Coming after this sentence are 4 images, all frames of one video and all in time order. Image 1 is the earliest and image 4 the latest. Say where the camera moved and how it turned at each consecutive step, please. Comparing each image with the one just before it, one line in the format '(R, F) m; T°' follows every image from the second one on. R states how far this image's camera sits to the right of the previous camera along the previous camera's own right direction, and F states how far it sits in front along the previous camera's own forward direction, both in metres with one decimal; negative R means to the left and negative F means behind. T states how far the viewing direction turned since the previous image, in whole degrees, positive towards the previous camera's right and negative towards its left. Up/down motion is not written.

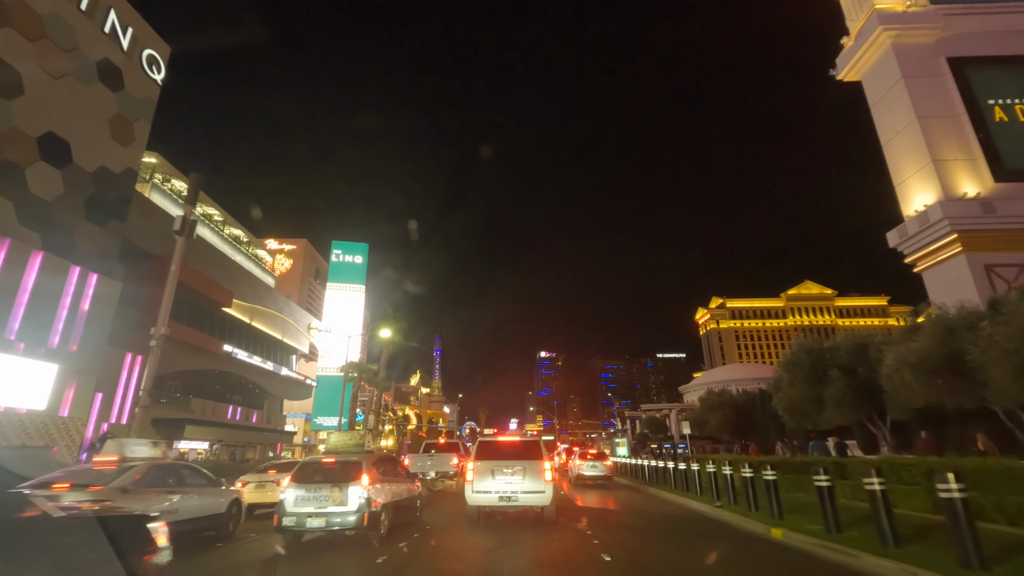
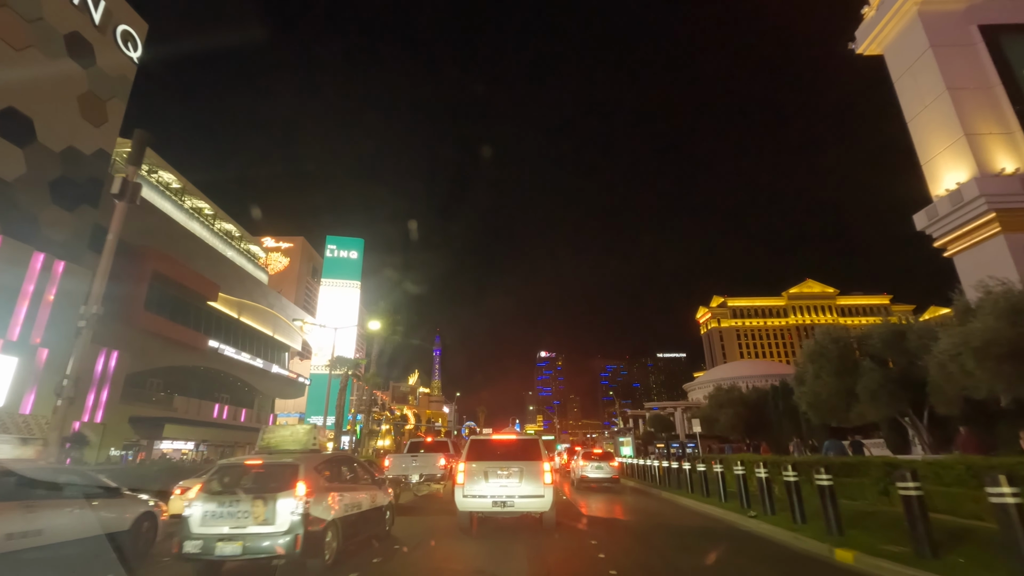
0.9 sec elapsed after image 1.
(+0.1, +1.9) m; 0°
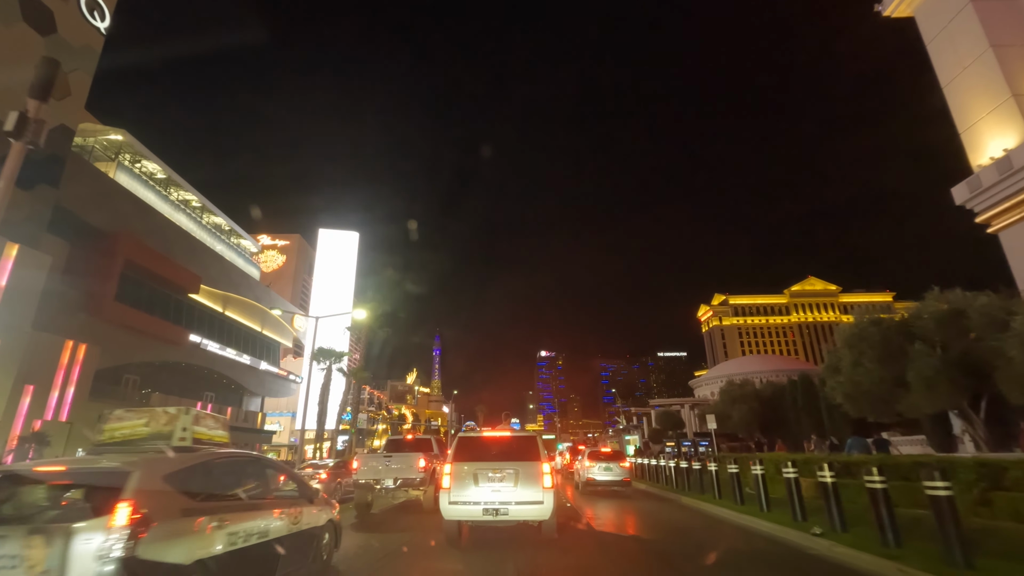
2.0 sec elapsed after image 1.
(+0.2, +2.3) m; 0°
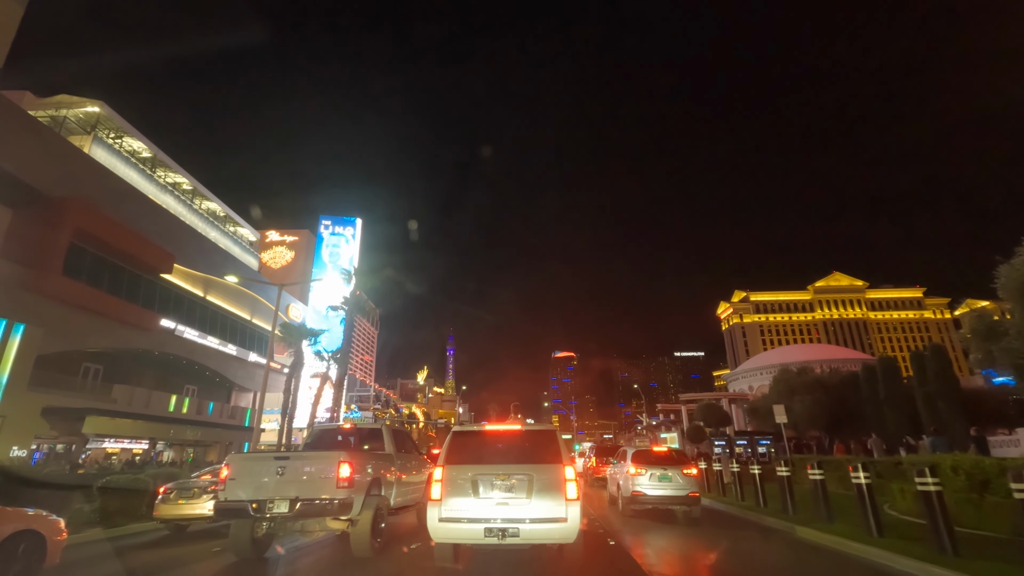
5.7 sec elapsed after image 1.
(+0.2, +5.2) m; -2°
